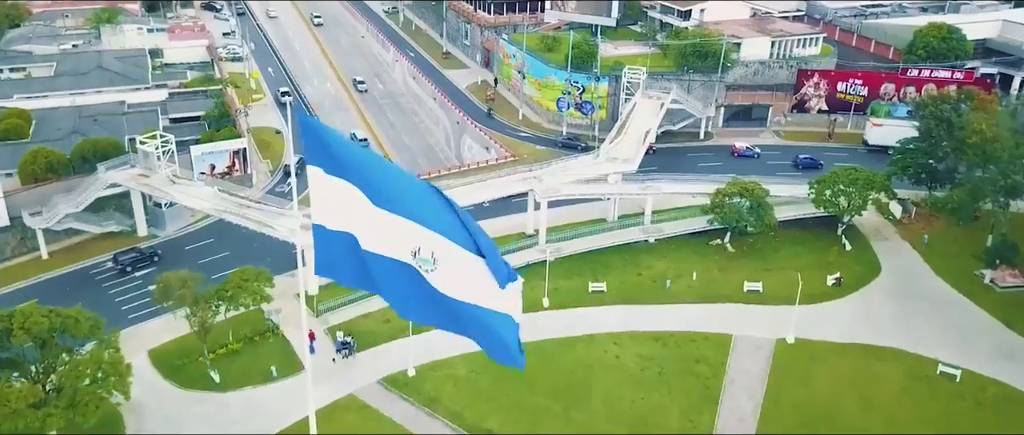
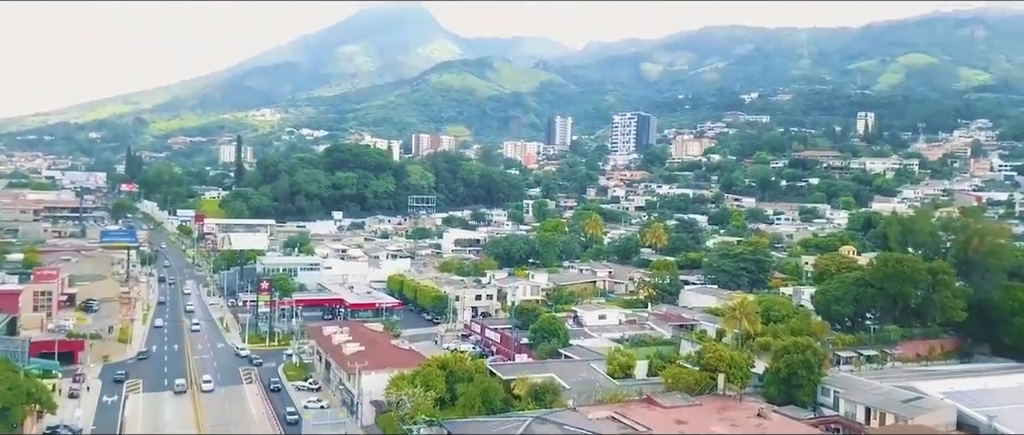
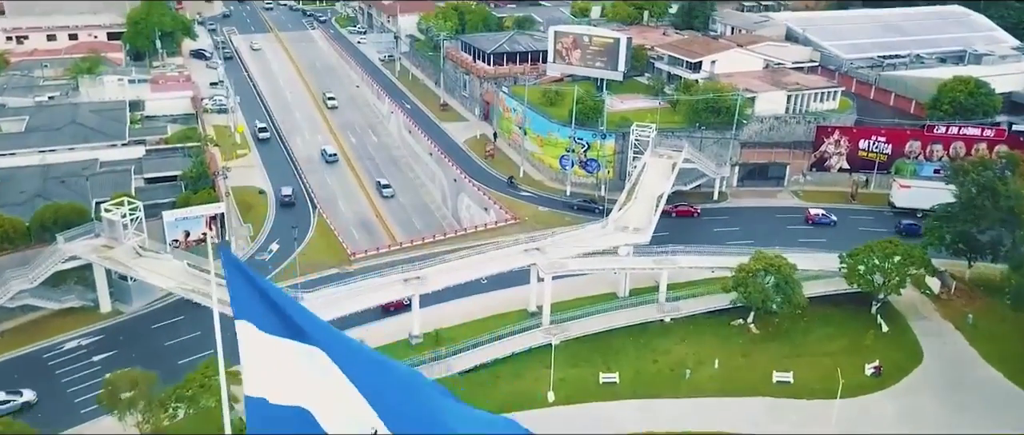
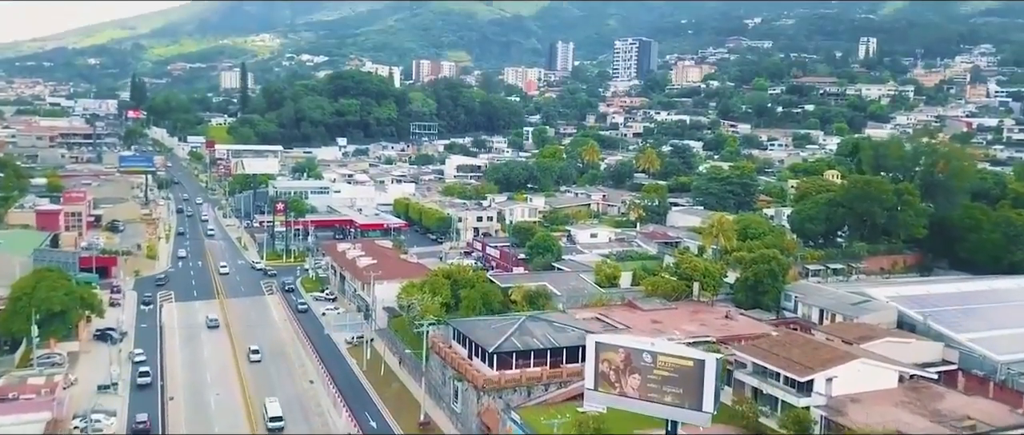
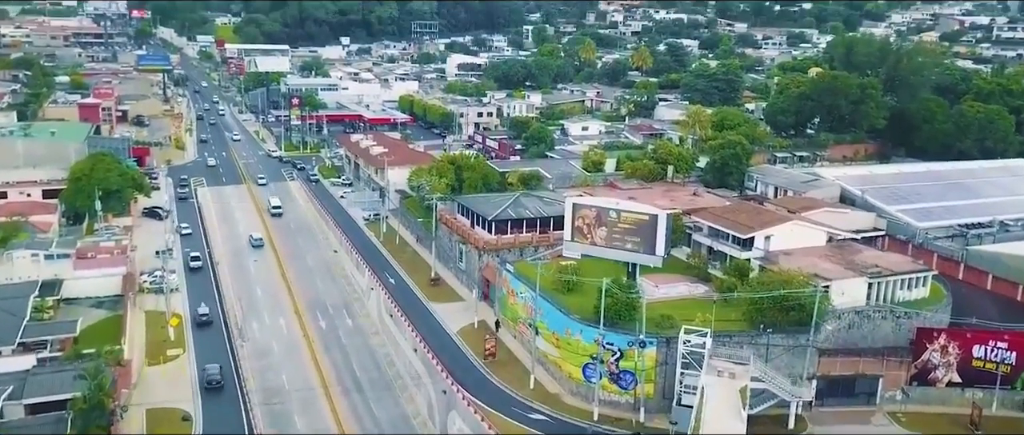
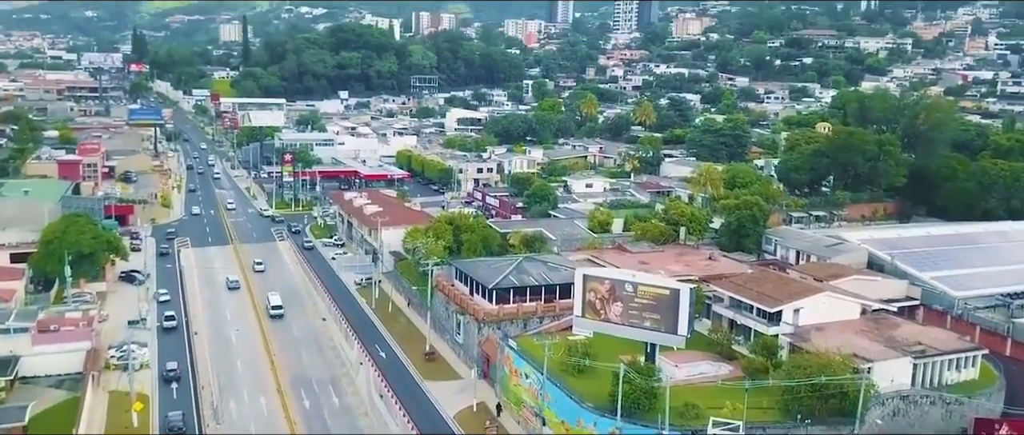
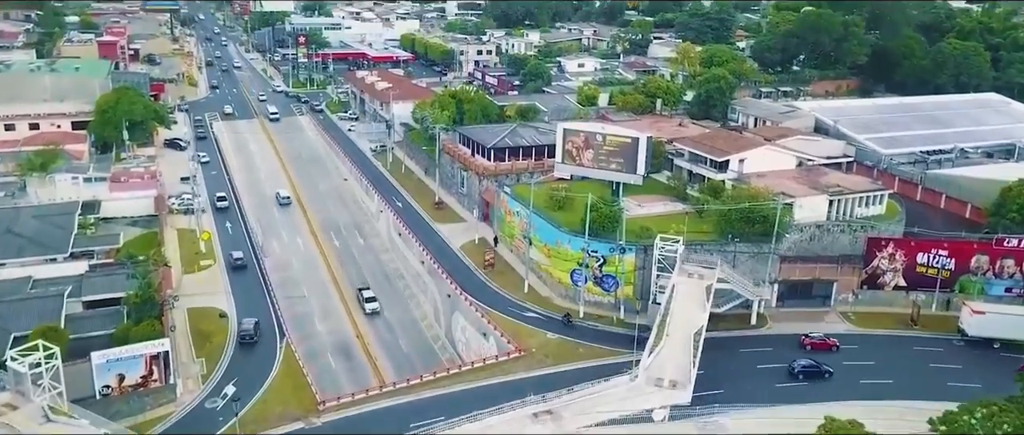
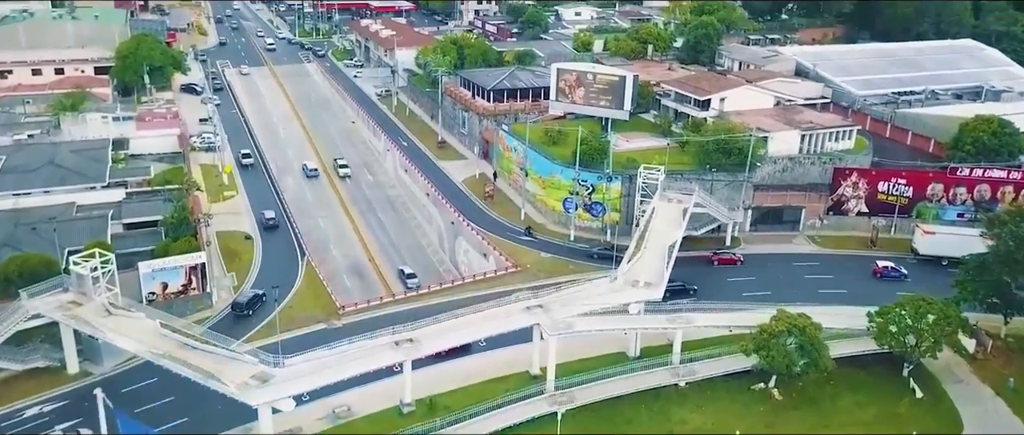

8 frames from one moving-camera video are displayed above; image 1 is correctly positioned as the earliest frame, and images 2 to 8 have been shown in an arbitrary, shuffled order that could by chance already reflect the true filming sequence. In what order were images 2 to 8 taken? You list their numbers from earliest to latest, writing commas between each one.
3, 8, 7, 5, 6, 4, 2
